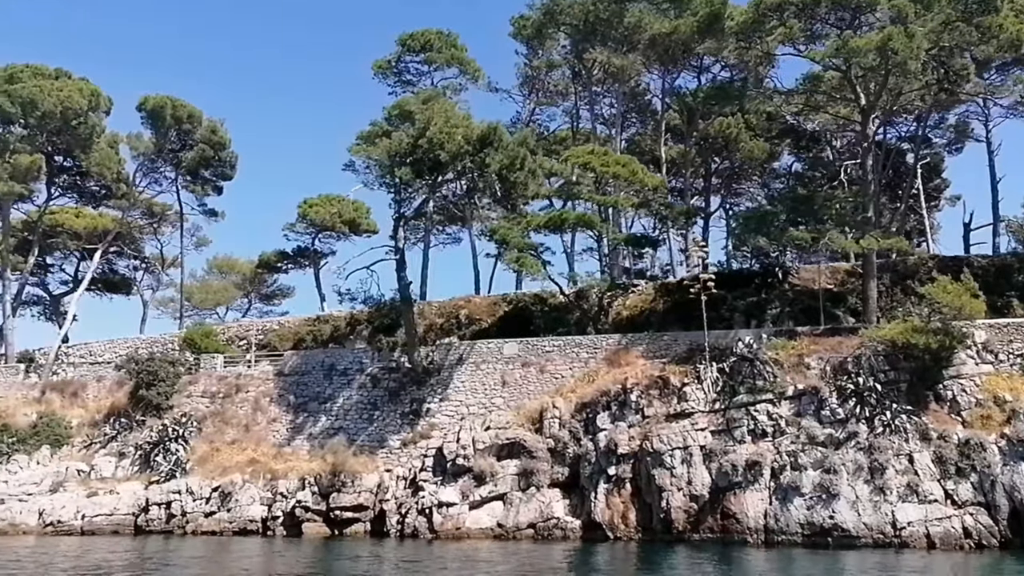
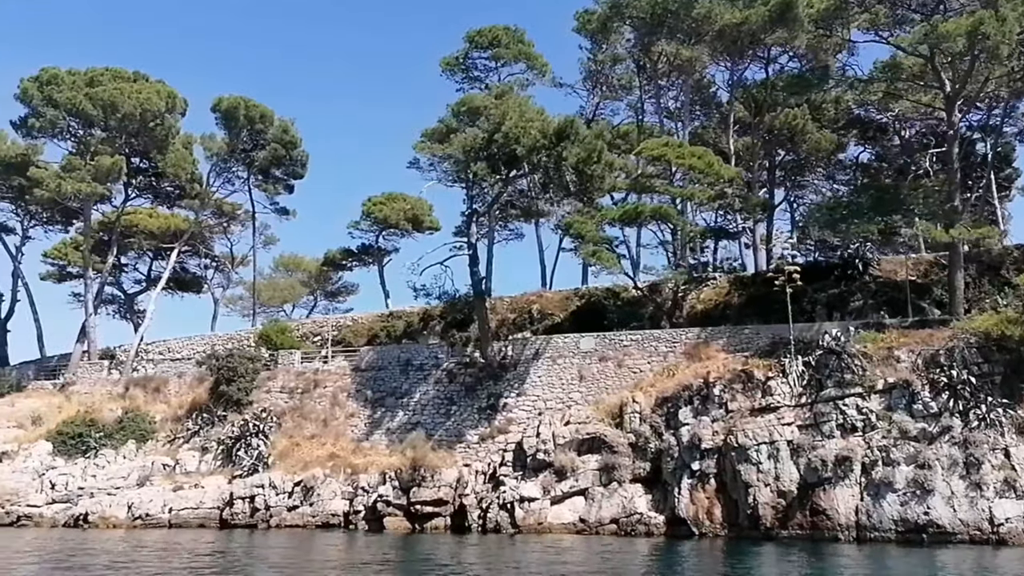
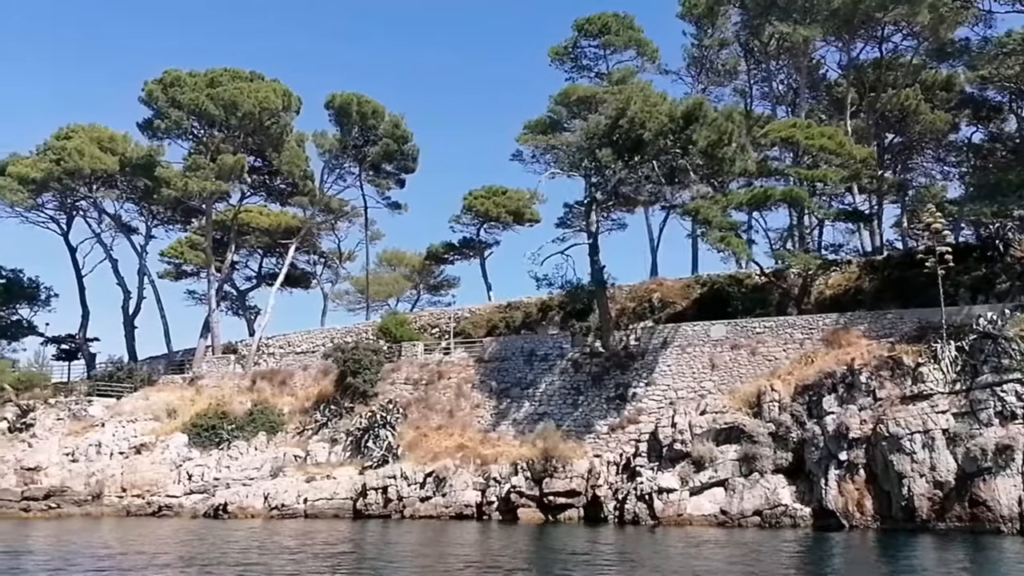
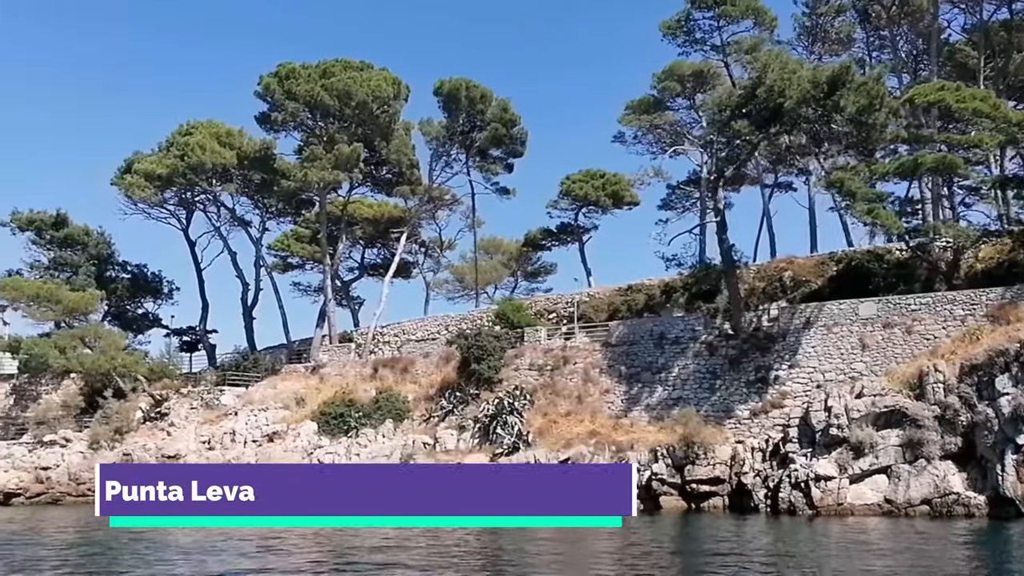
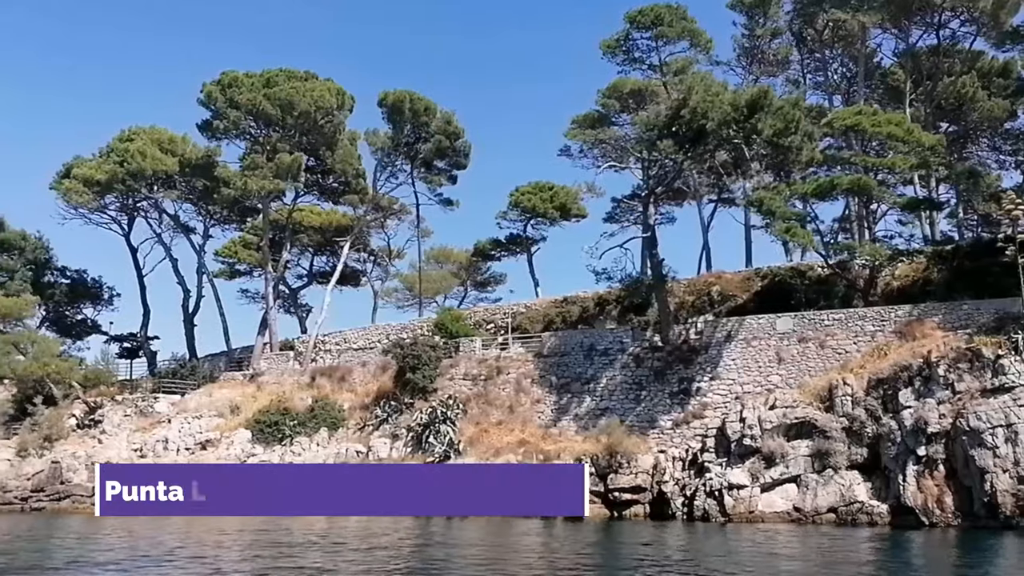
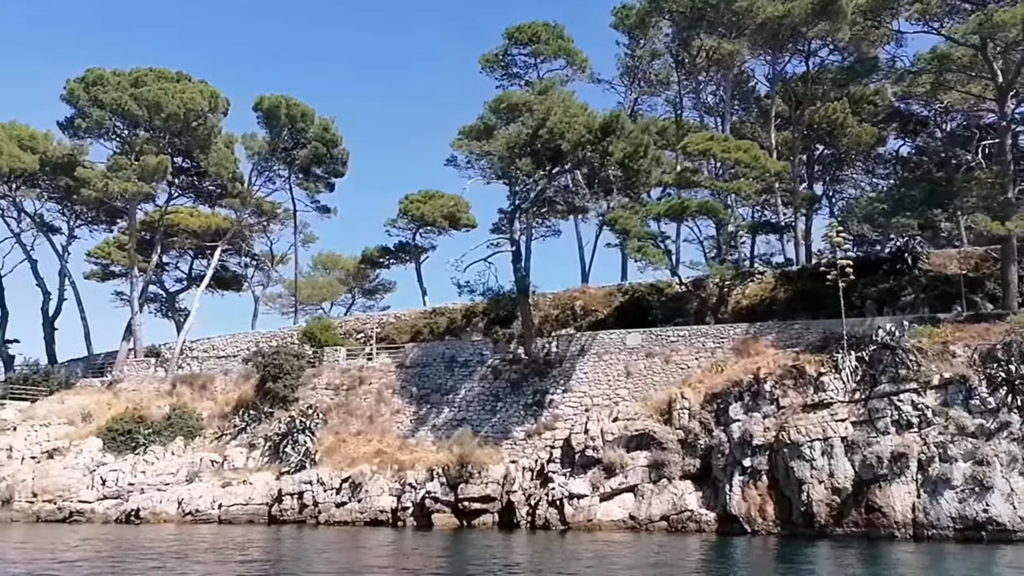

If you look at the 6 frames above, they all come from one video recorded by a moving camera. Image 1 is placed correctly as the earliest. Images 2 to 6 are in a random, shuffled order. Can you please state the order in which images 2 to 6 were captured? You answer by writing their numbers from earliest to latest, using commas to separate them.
2, 6, 3, 5, 4
